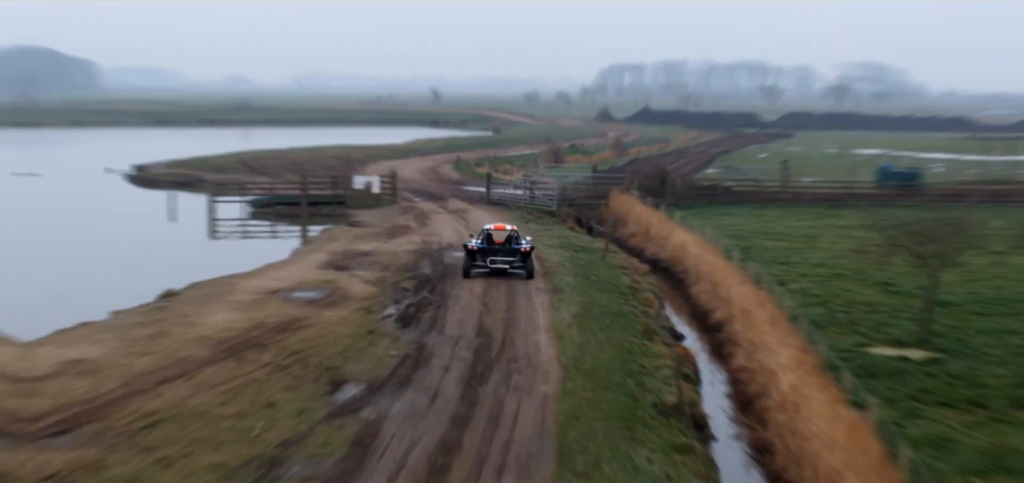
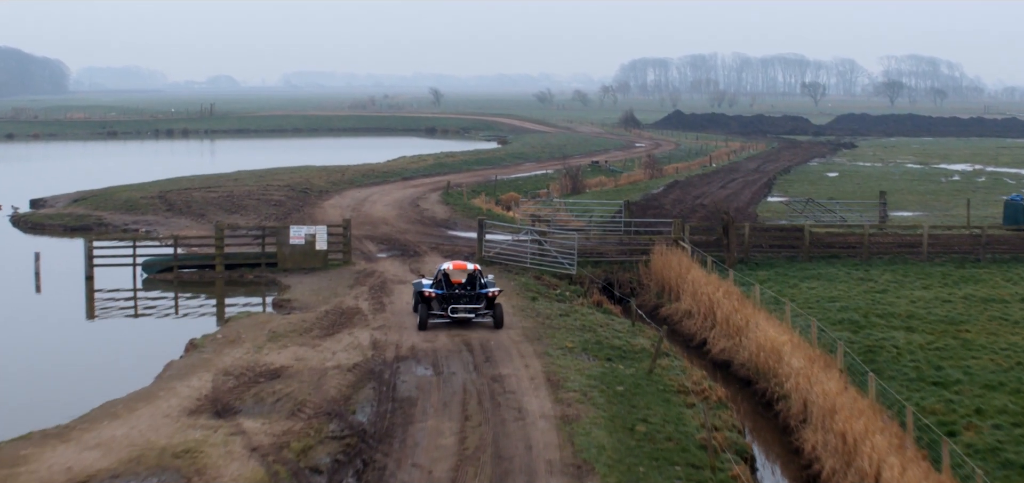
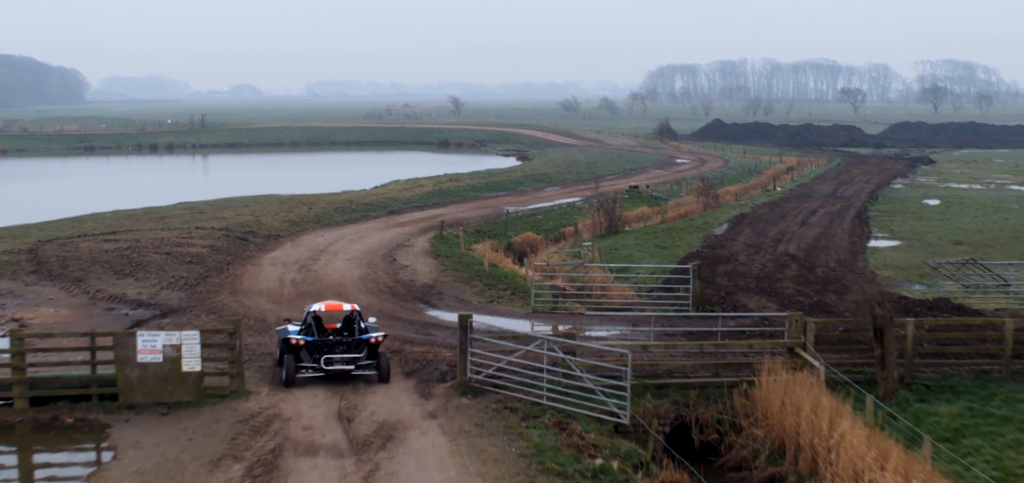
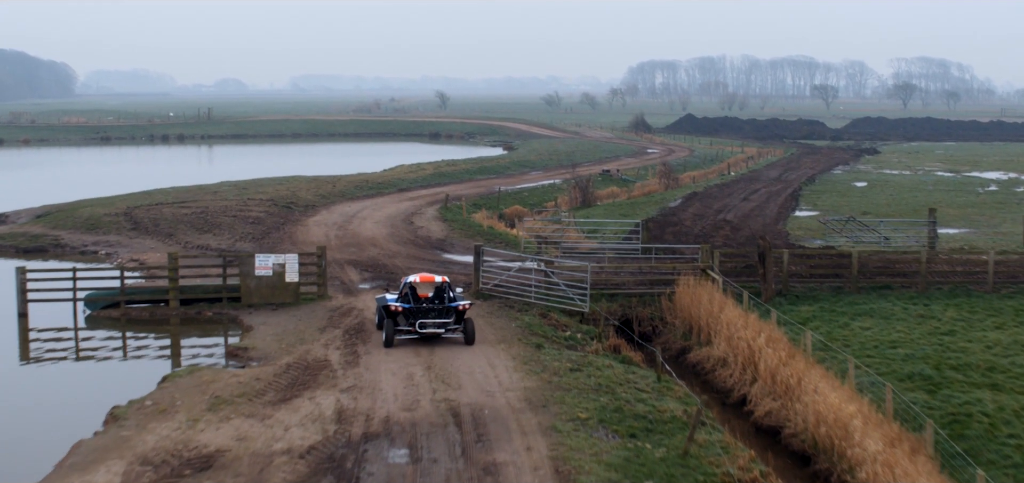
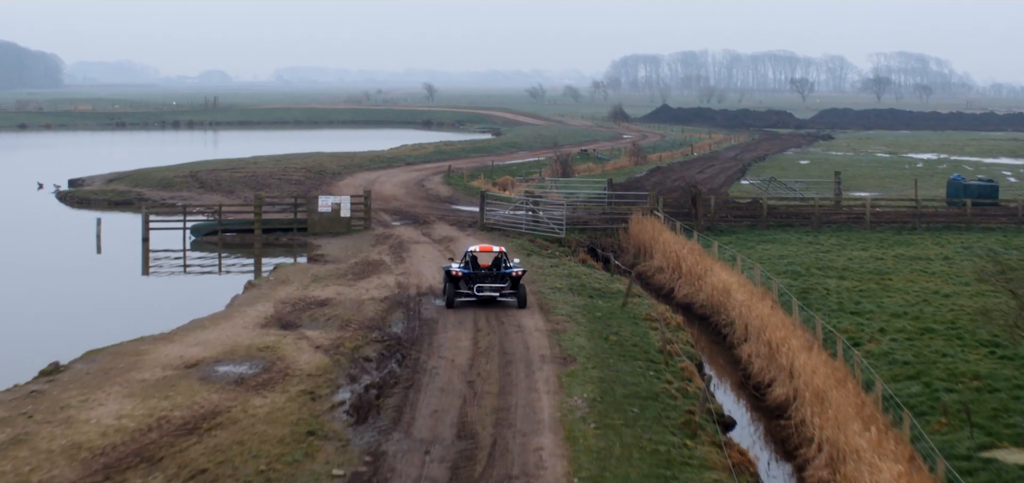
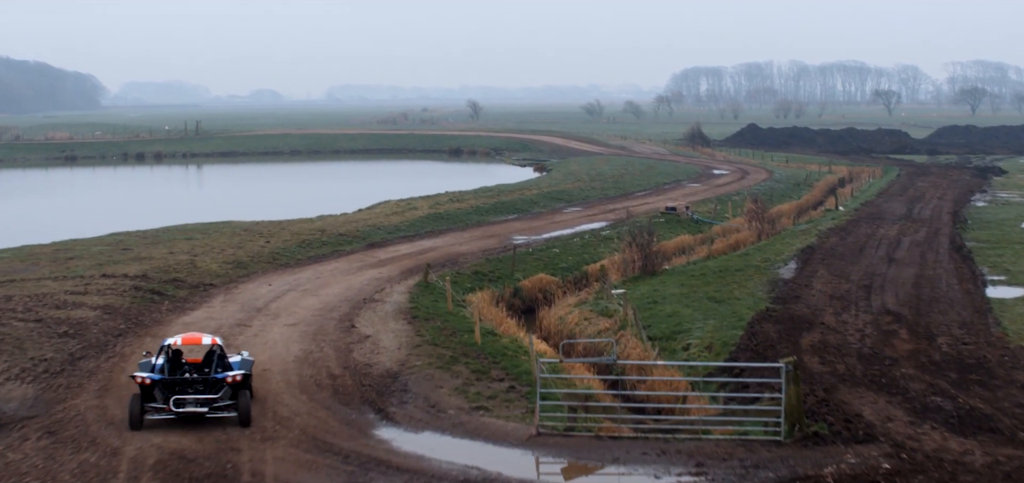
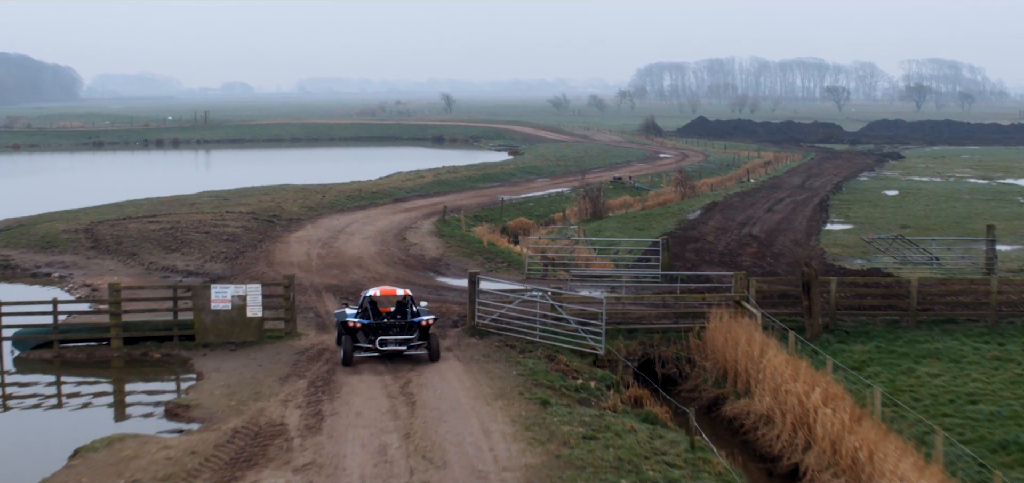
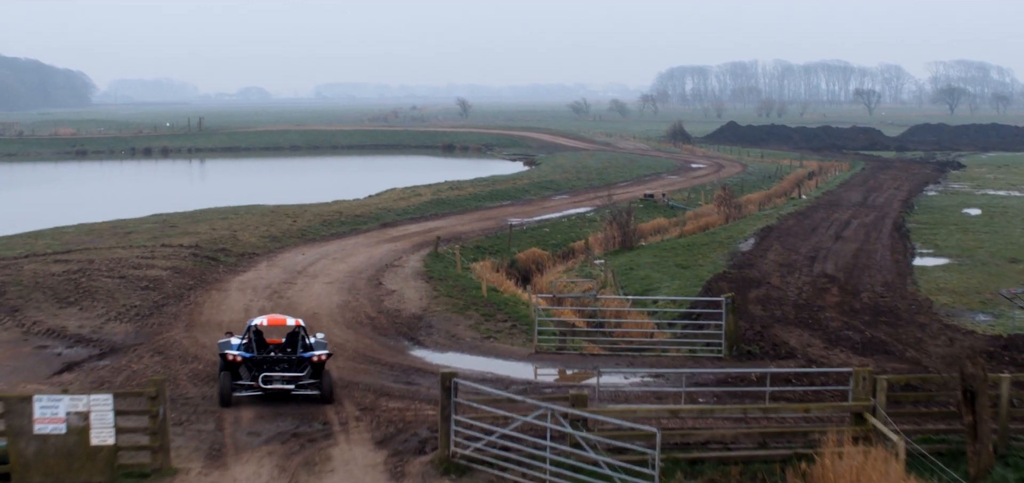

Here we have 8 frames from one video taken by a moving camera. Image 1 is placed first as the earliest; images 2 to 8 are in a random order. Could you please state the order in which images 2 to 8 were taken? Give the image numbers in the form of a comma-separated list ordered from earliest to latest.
5, 2, 4, 7, 3, 8, 6
